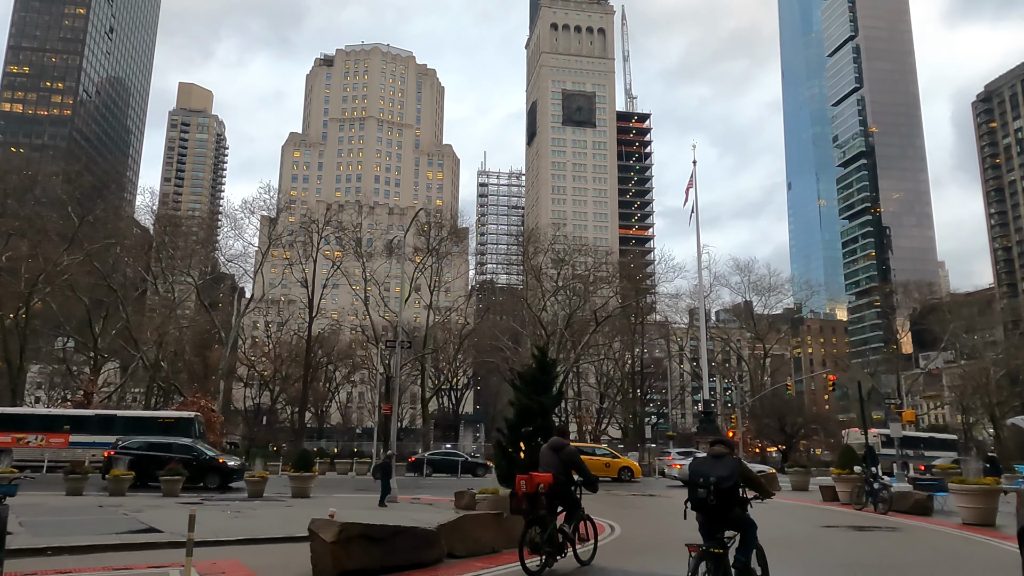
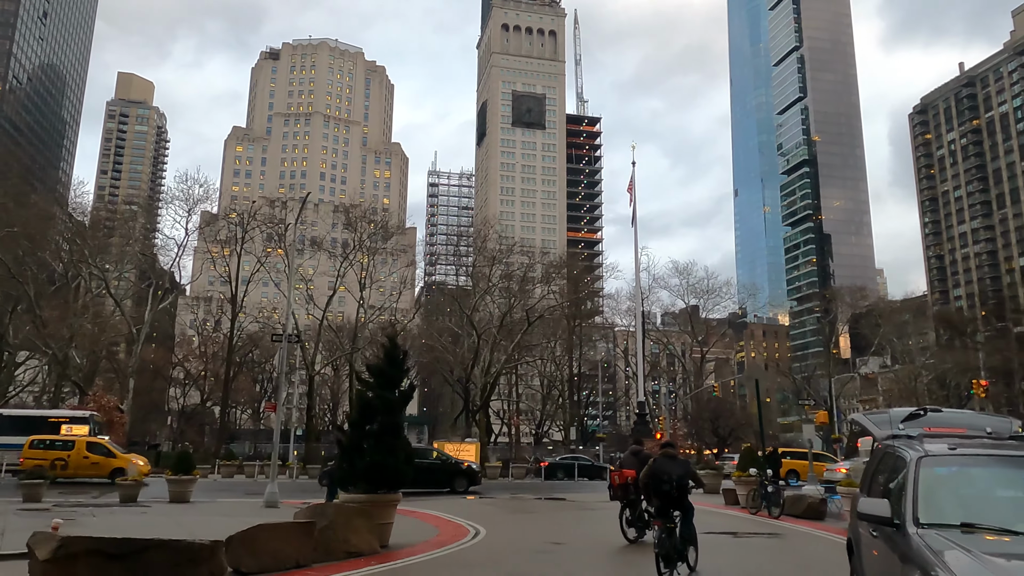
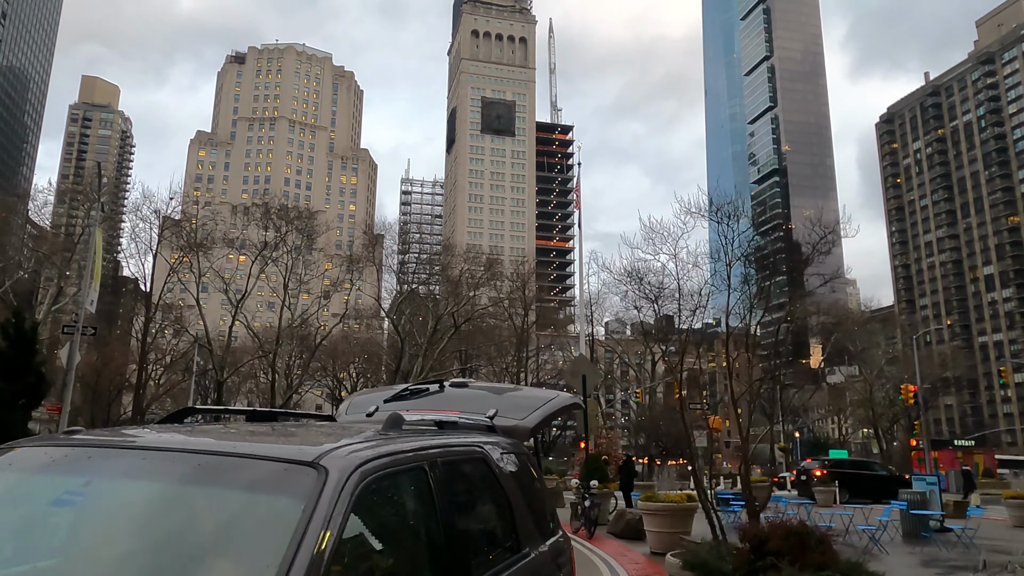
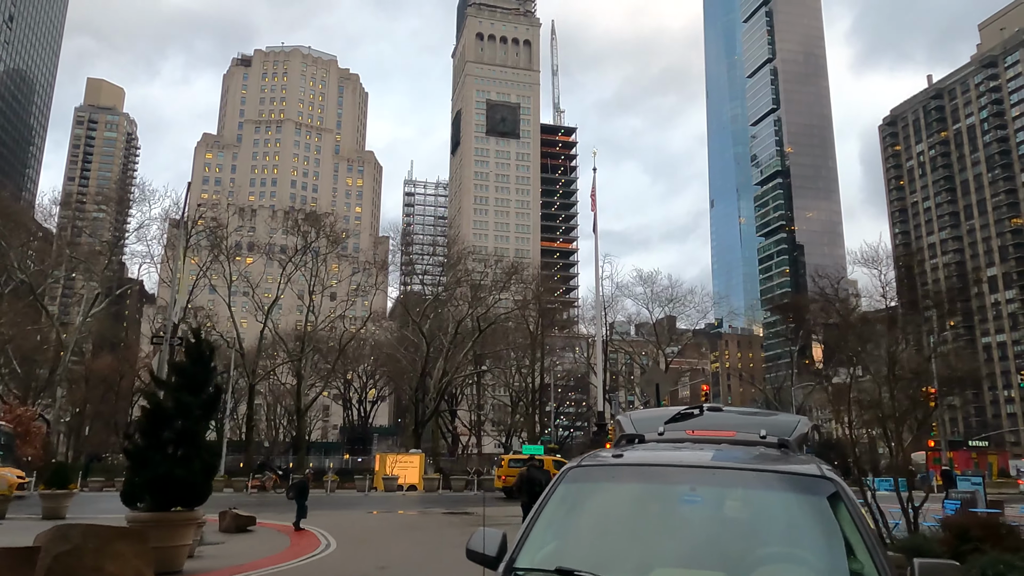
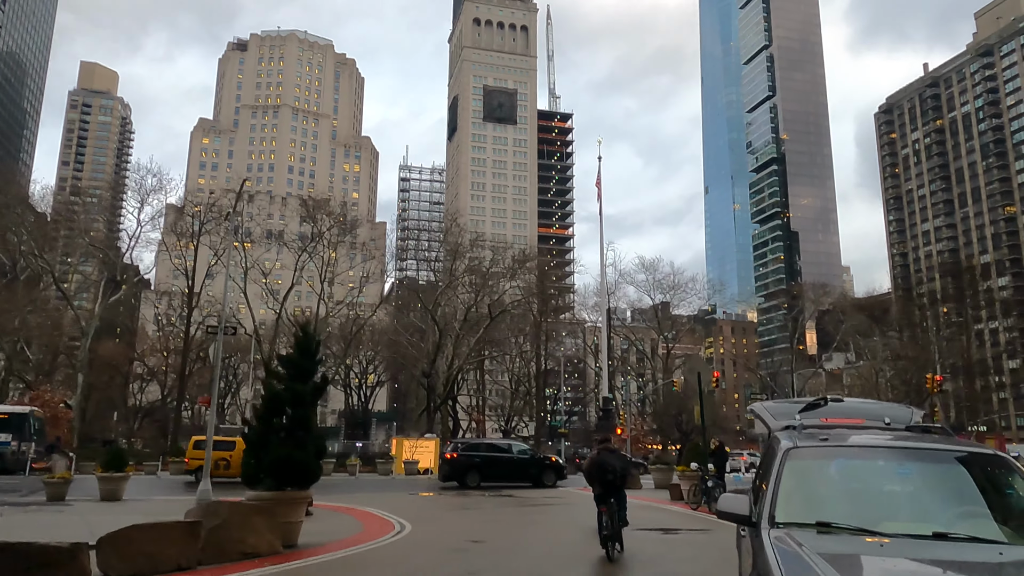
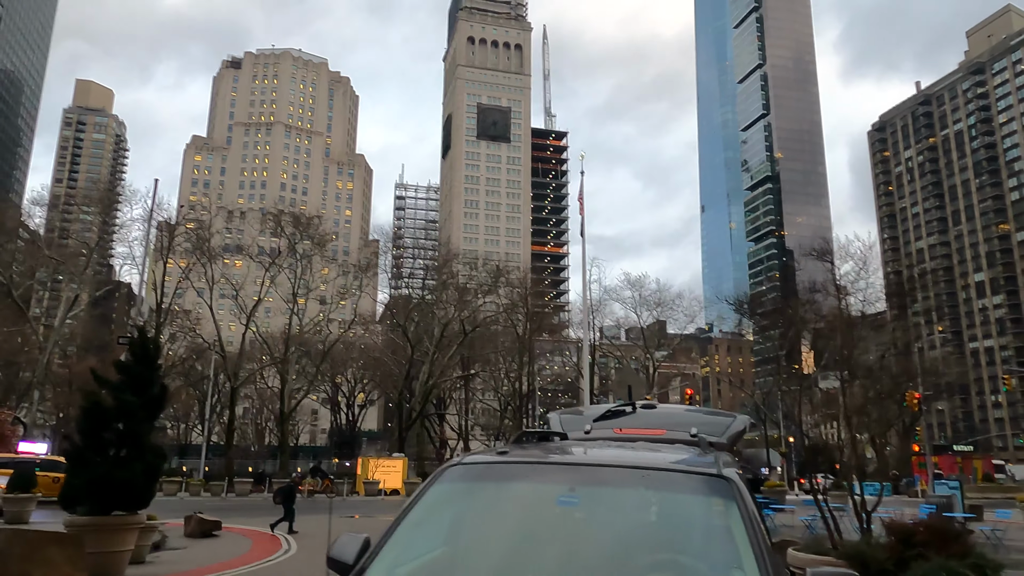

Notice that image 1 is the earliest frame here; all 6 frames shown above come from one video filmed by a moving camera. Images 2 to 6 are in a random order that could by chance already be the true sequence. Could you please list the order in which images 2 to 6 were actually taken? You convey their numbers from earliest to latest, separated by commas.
2, 5, 4, 6, 3
